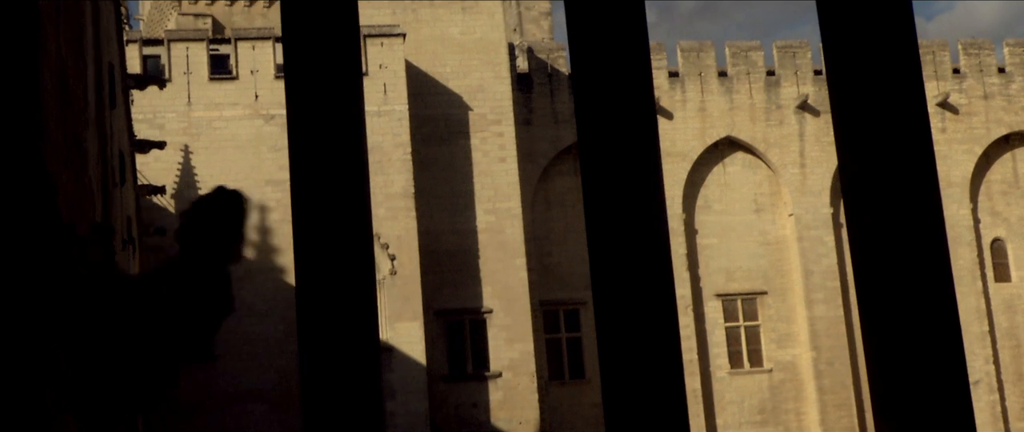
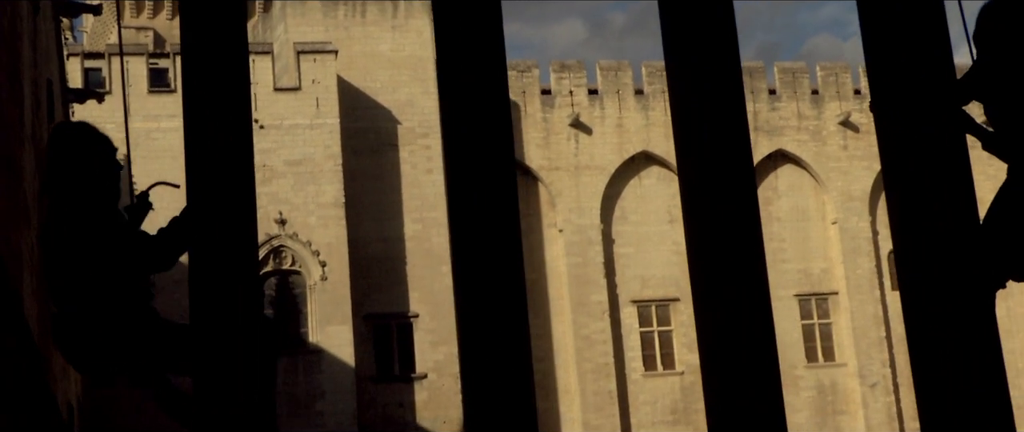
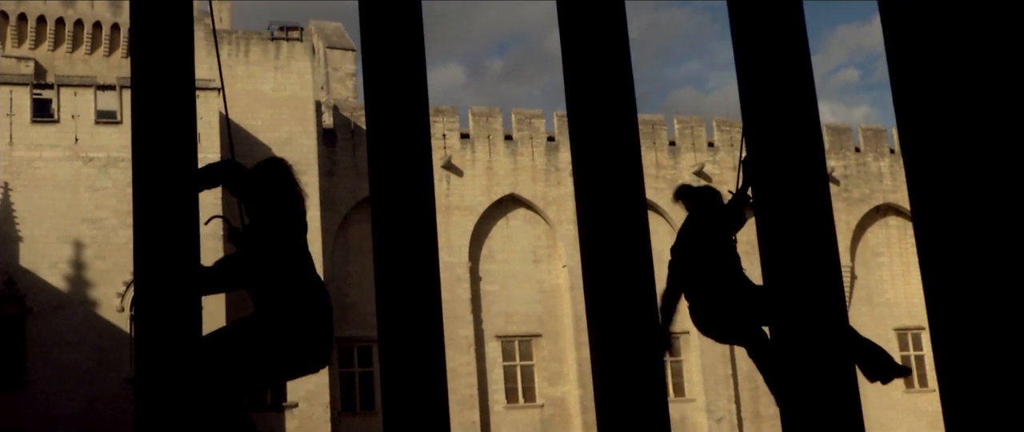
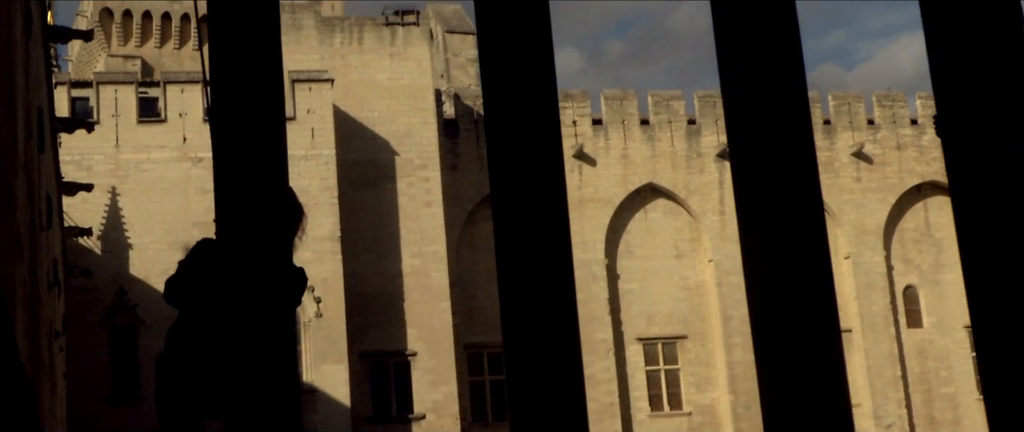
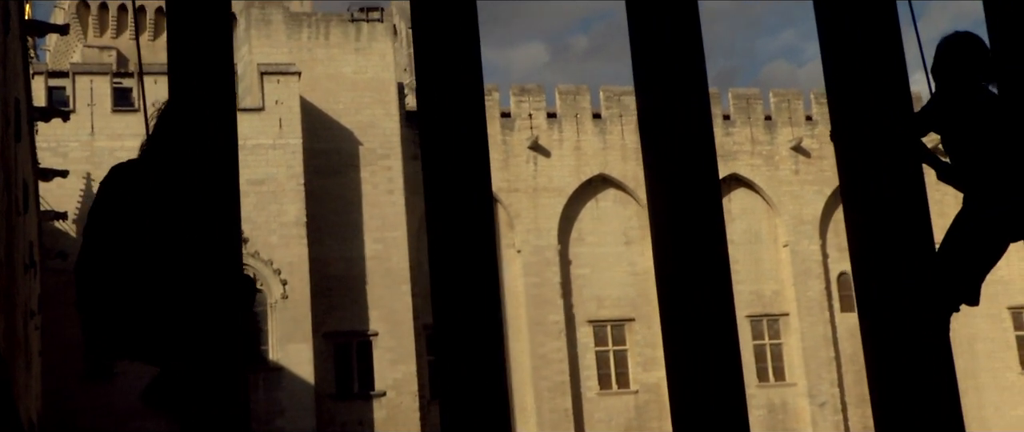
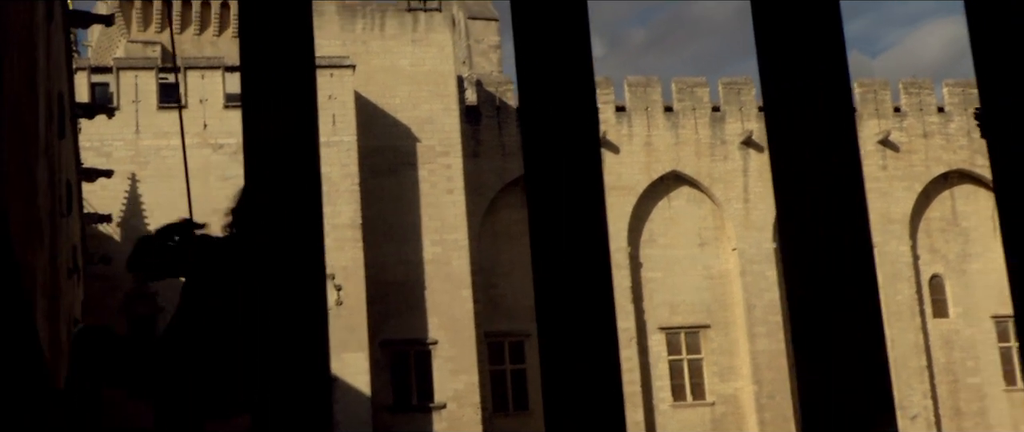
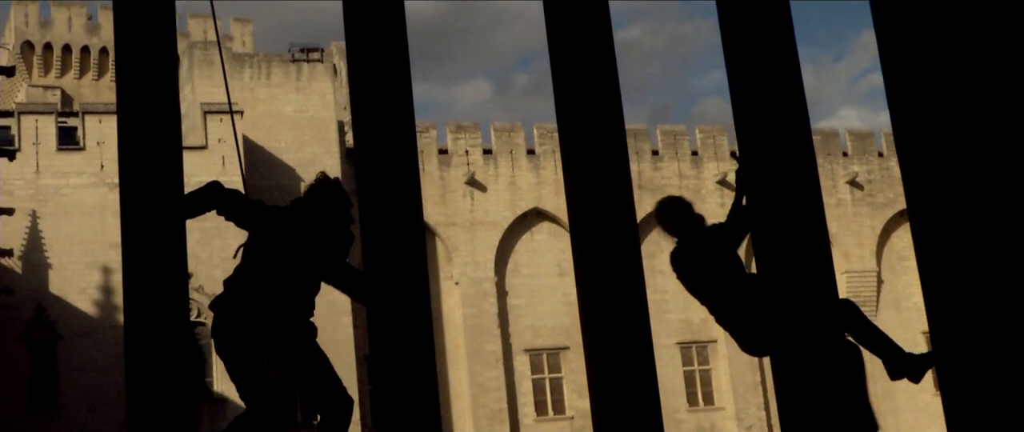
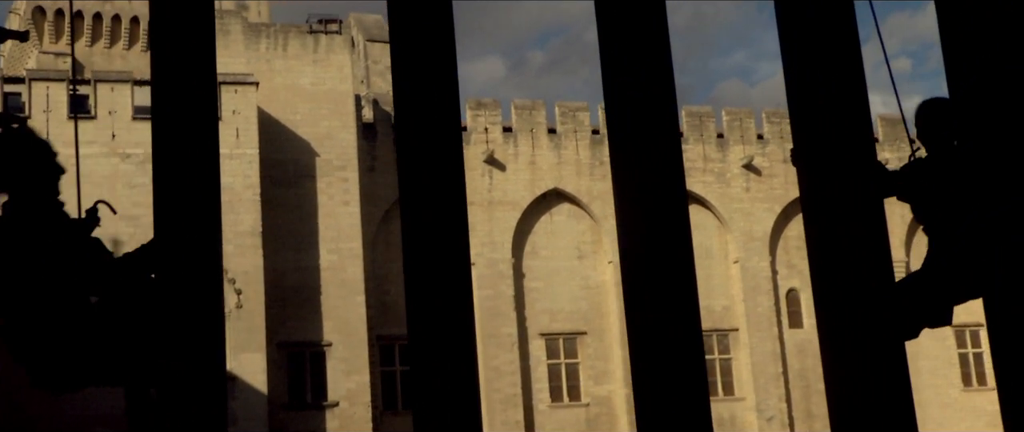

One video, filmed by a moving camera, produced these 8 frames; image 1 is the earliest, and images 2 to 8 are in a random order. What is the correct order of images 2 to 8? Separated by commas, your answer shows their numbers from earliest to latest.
6, 4, 2, 5, 8, 3, 7
